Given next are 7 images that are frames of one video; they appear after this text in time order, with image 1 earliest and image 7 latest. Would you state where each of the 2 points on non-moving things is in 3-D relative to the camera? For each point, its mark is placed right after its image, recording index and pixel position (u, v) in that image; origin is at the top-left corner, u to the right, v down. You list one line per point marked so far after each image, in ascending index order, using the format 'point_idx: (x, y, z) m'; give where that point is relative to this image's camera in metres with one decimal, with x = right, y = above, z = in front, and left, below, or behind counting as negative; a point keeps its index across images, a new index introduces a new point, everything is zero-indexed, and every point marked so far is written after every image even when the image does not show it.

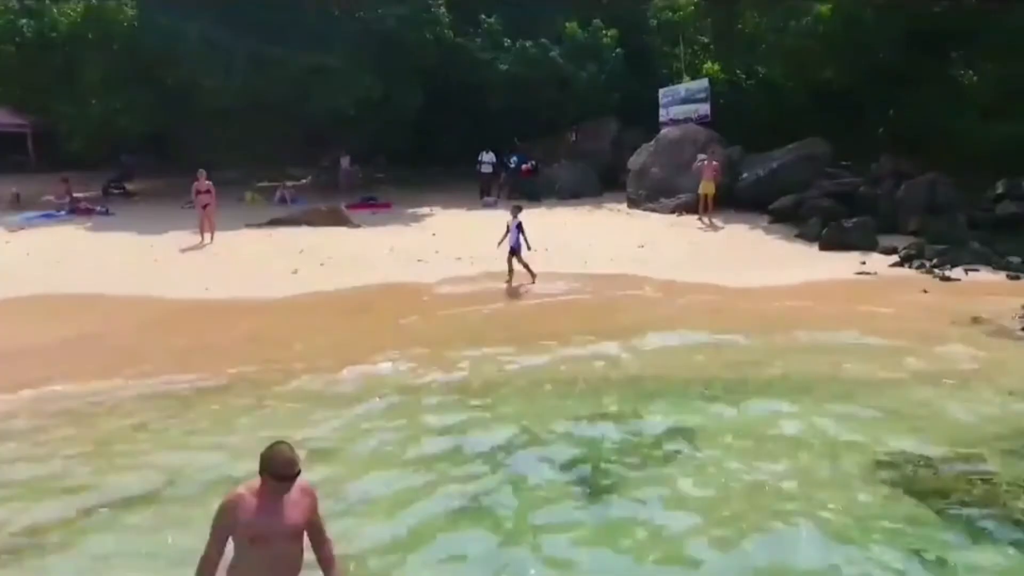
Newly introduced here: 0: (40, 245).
0: (-6.9, +0.5, +18.1) m
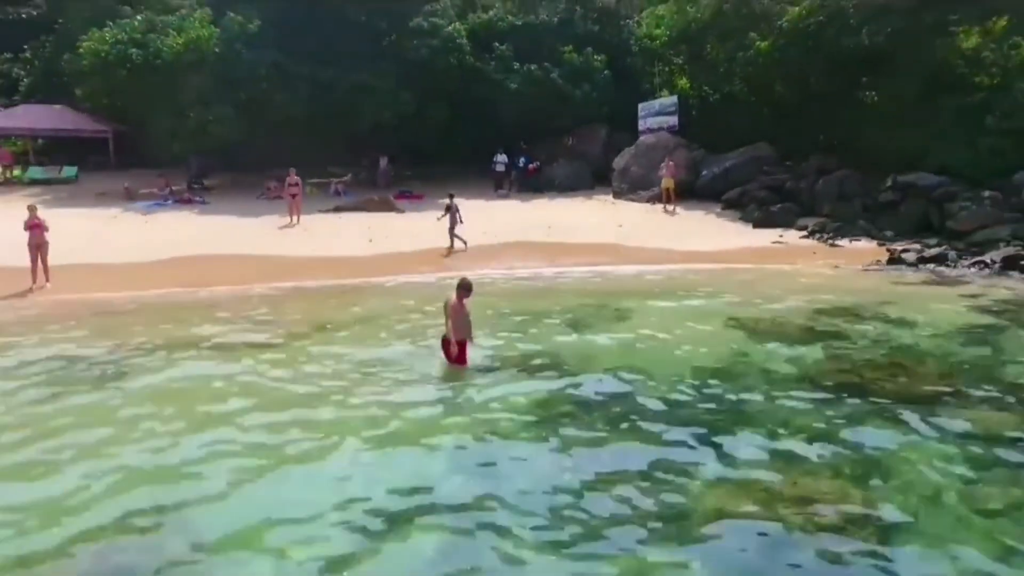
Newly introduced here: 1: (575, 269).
0: (-6.8, +1.2, +24.3) m
1: (+1.0, +0.3, +19.0) m
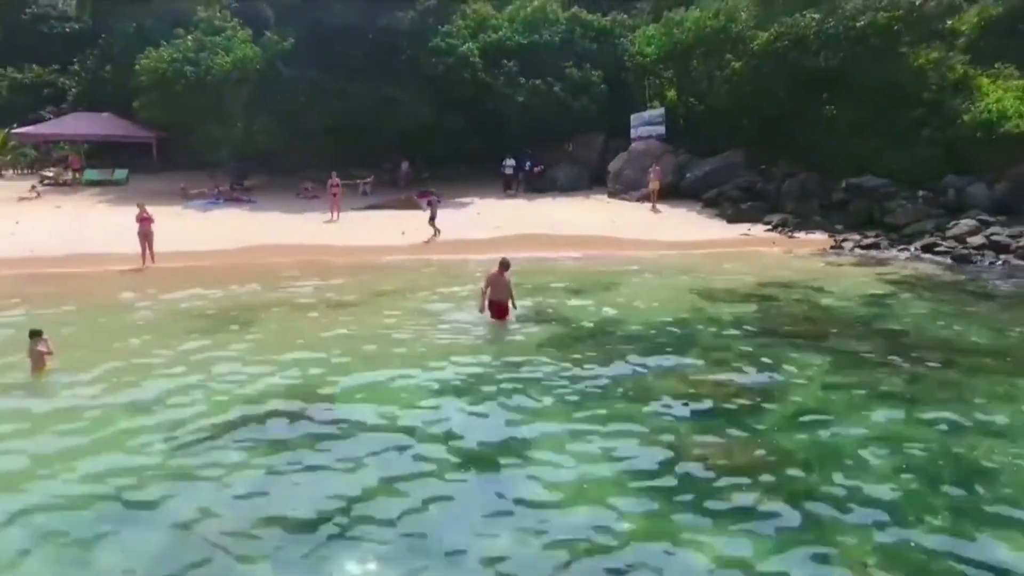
0: (-6.6, +1.5, +28.5) m
1: (+1.3, +0.6, +23.3) m
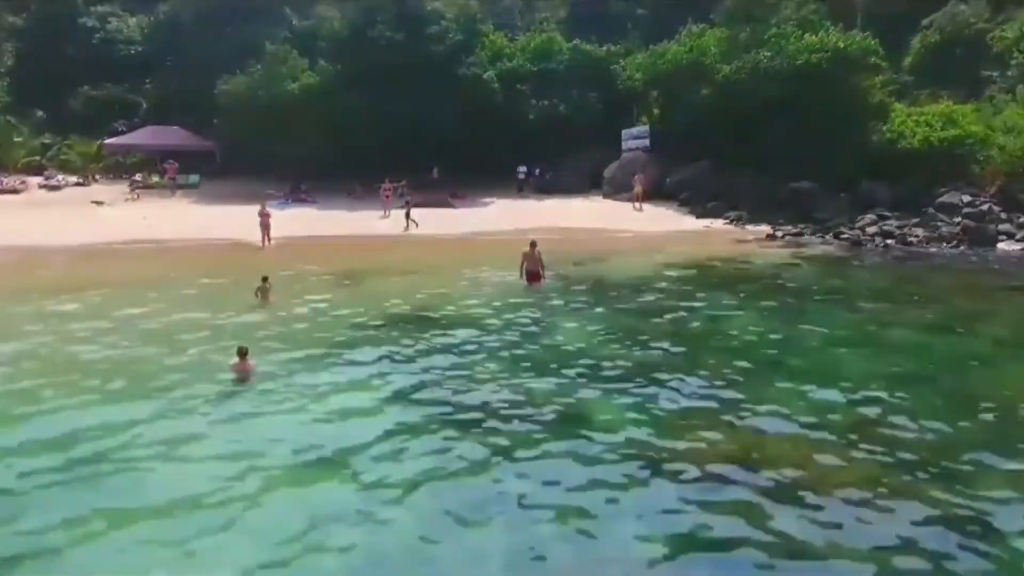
0: (-6.1, +2.1, +36.4) m
1: (+1.7, +1.2, +31.1) m
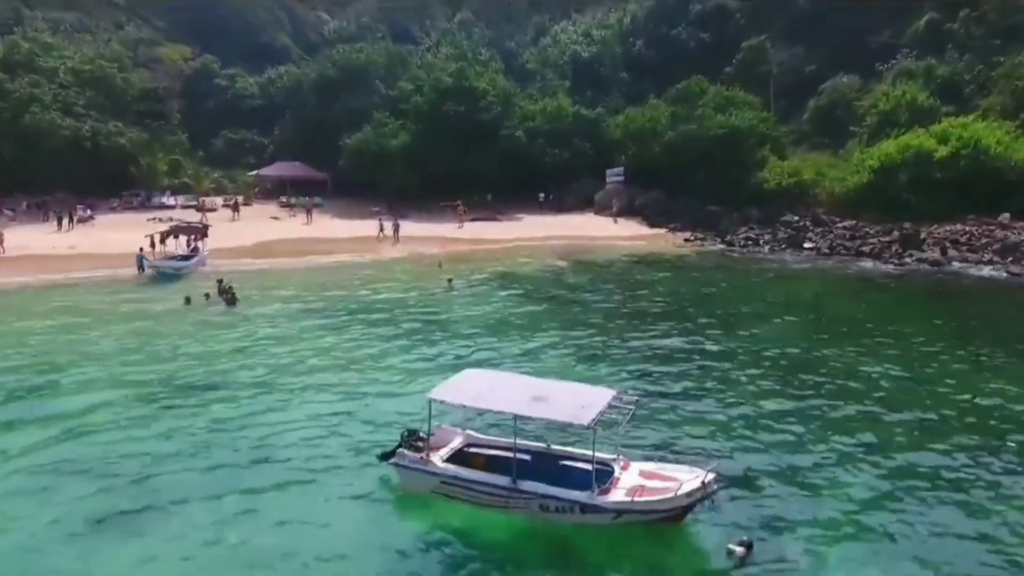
0: (-4.8, +3.0, +59.8) m
1: (+3.0, +2.1, +54.5) m
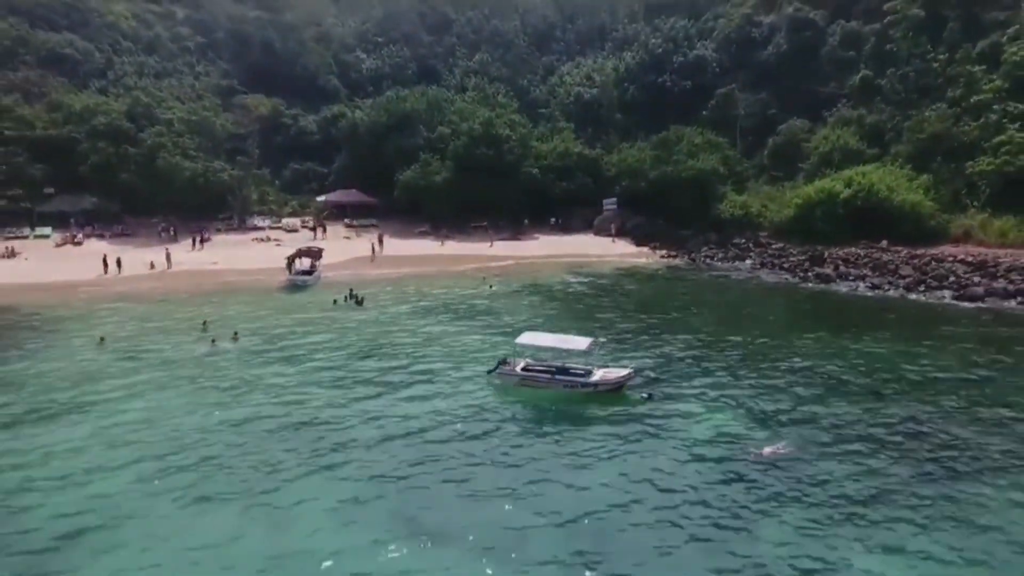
0: (-3.6, +2.7, +78.2) m
1: (+4.2, +1.8, +73.0) m
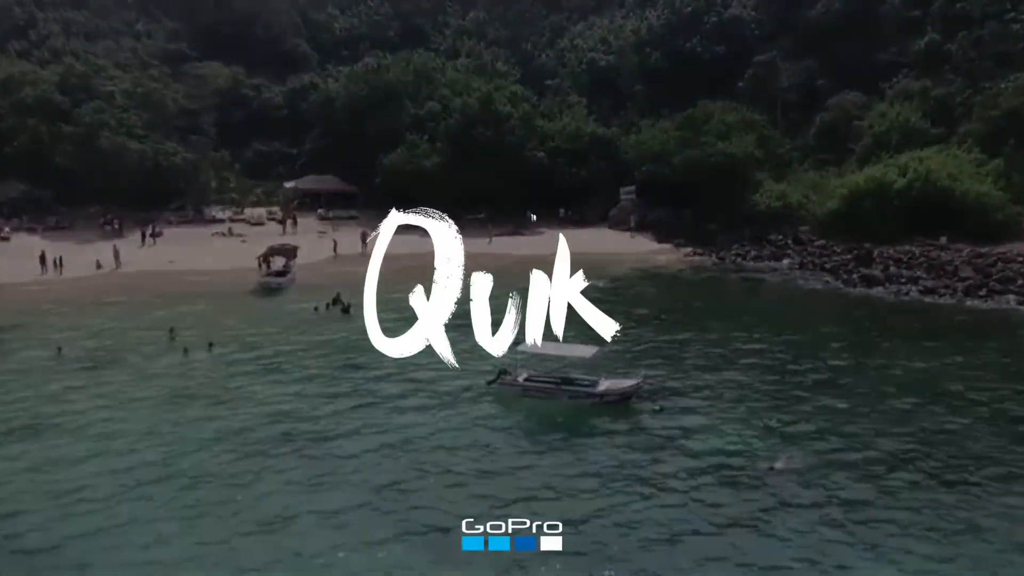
0: (-3.2, +2.1, +65.8) m
1: (+4.8, +1.1, +60.9) m
